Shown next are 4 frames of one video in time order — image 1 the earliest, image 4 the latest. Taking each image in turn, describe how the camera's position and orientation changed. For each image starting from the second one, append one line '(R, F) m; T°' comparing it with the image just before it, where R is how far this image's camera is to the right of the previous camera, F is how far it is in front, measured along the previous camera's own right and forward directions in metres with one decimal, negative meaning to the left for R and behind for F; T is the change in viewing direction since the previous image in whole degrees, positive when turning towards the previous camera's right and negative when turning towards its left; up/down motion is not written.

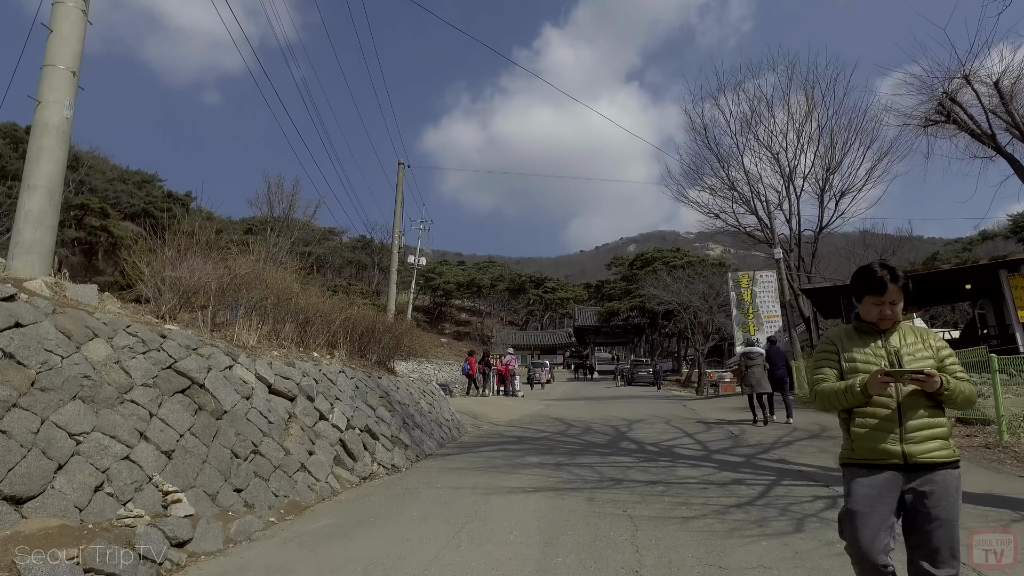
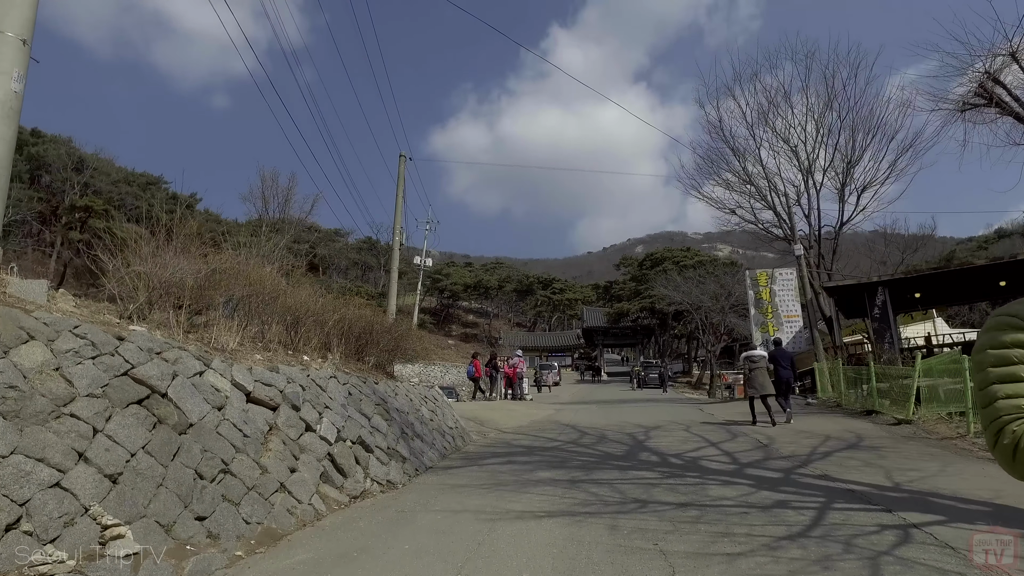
(0.0, +0.7) m; -1°
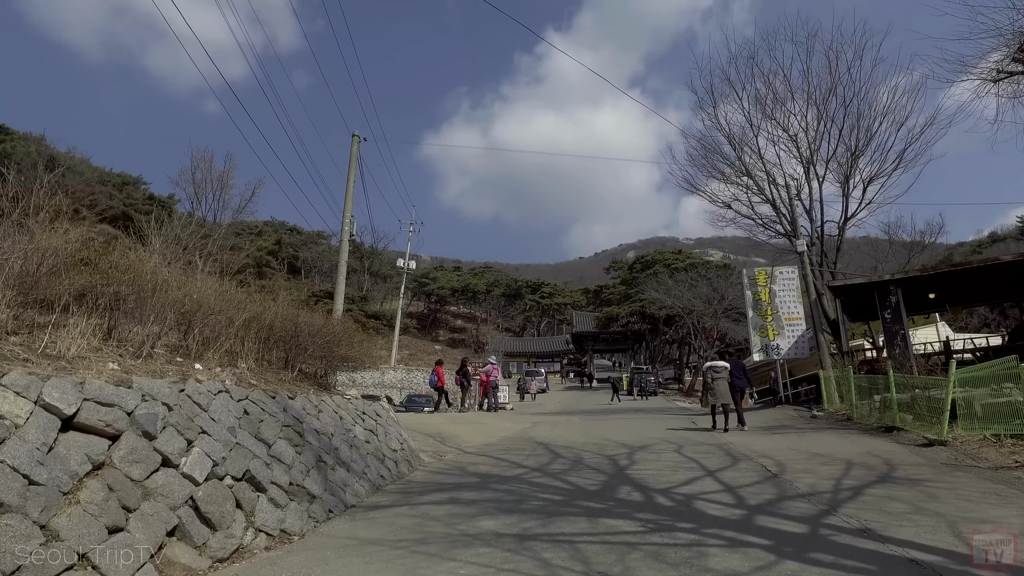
(+0.5, +1.6) m; +1°
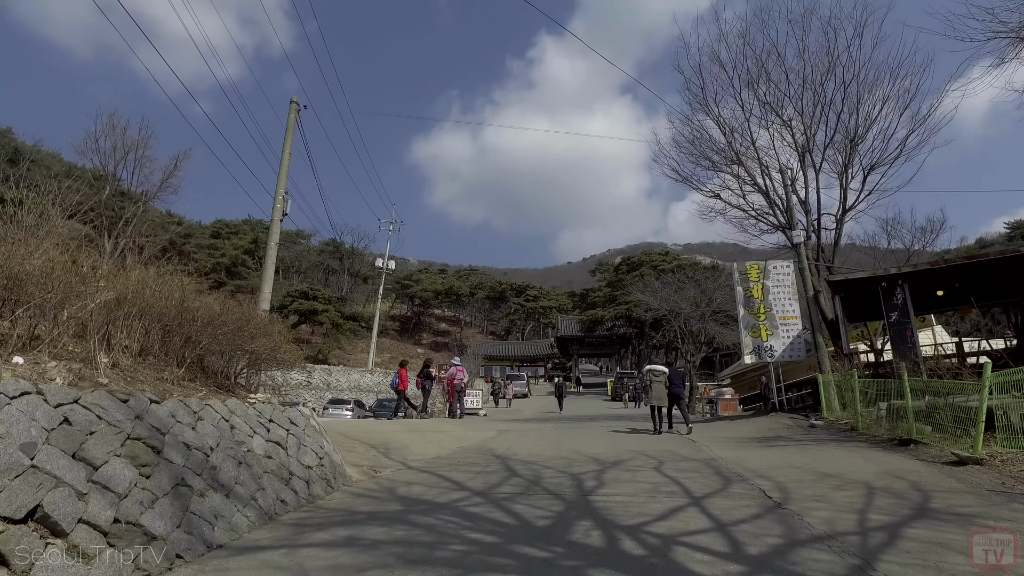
(+0.5, +1.5) m; +1°
